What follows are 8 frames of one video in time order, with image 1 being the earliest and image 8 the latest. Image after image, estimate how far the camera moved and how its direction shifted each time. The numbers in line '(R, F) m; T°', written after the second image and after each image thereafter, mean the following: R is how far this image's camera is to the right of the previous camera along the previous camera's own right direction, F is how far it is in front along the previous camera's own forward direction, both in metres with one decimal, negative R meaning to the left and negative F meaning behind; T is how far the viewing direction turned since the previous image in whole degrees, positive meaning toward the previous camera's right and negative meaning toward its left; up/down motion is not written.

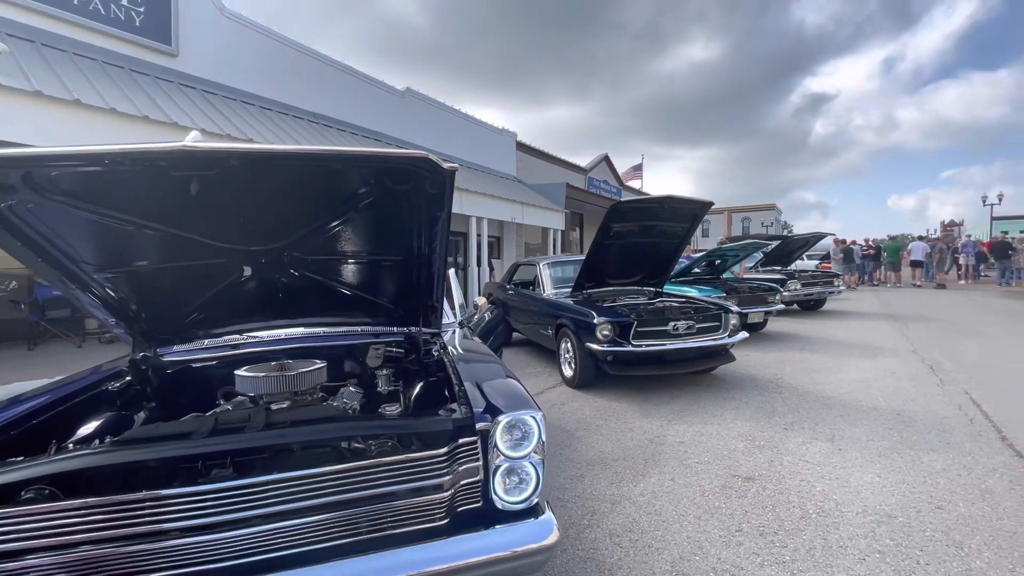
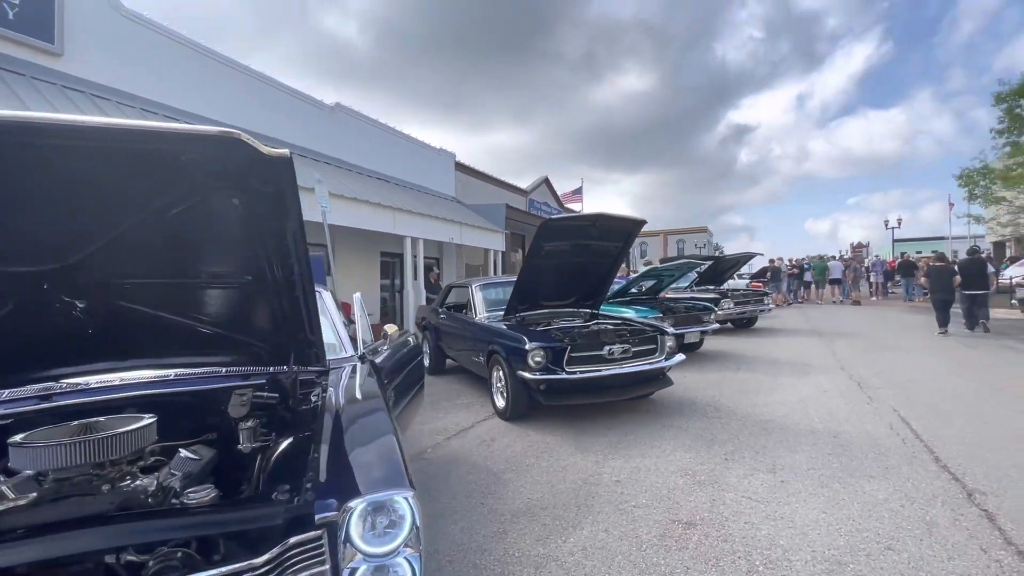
(+0.2, +0.4) m; +6°
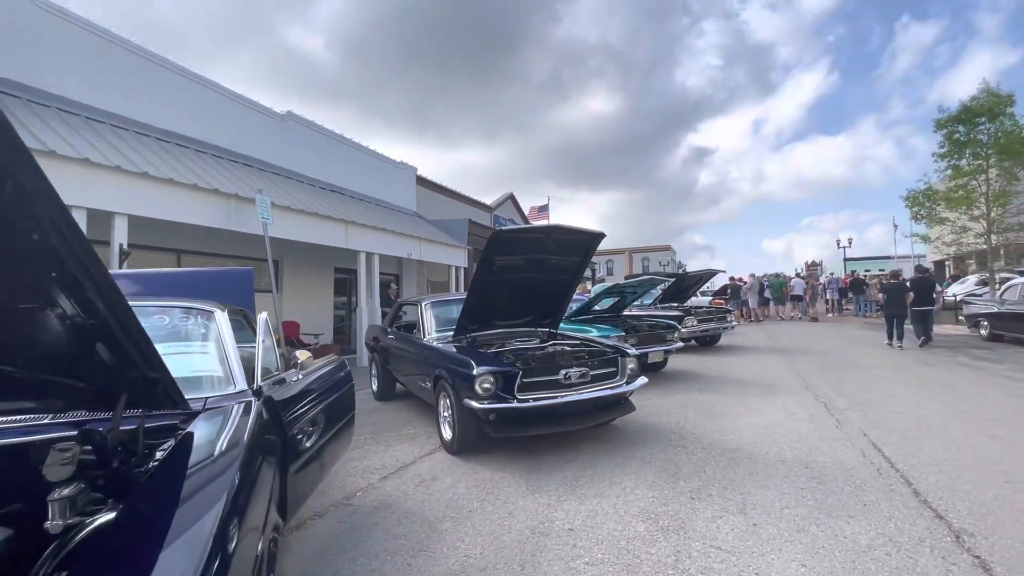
(+0.2, +0.5) m; +4°
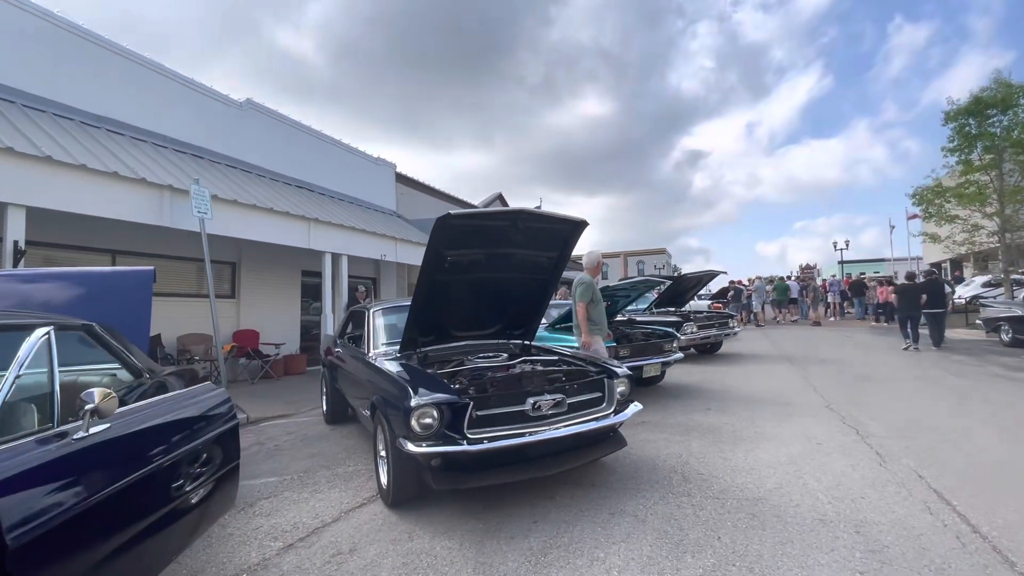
(+0.3, +1.1) m; +1°
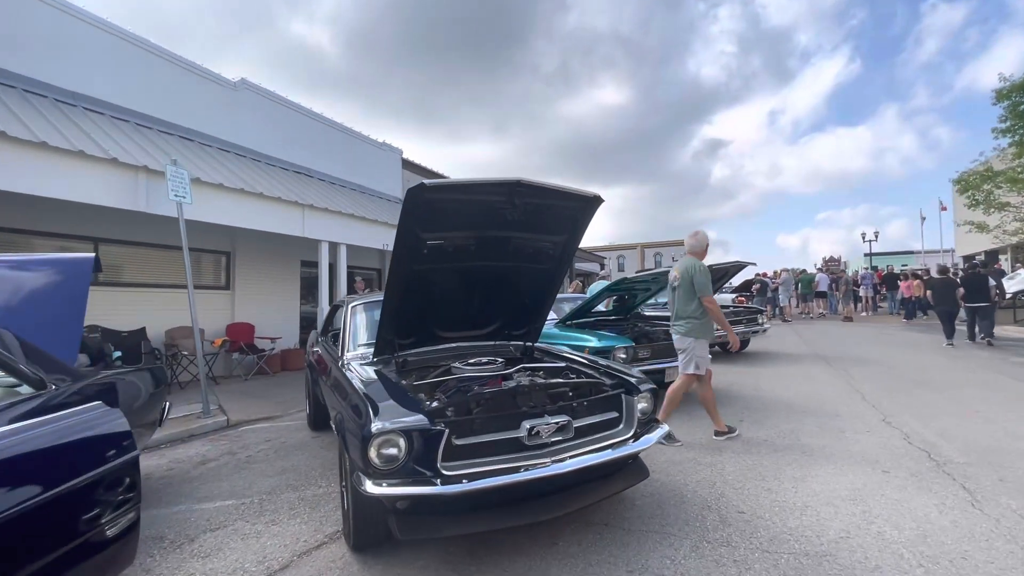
(+0.1, +0.8) m; -2°
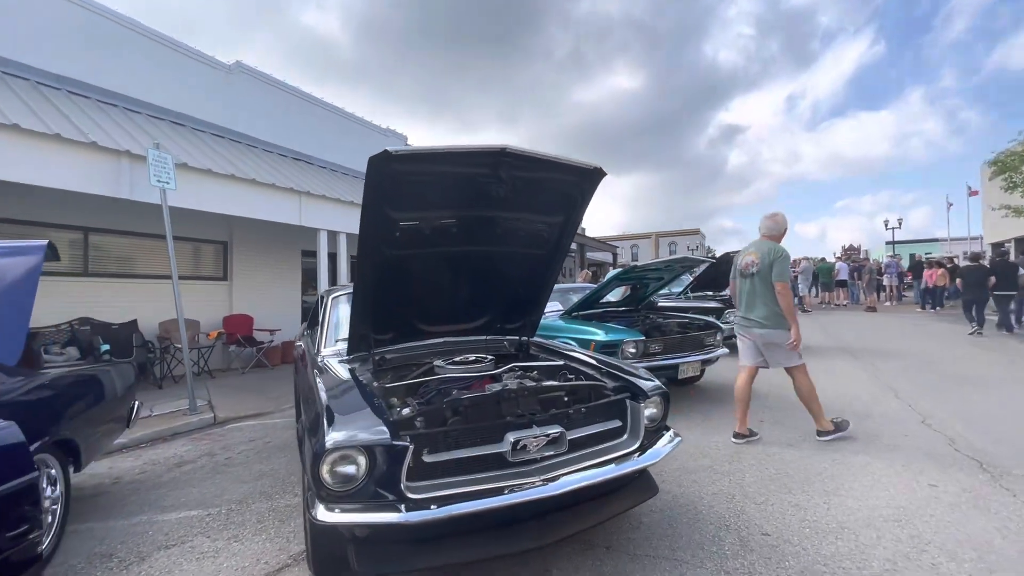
(+0.2, +0.4) m; -2°
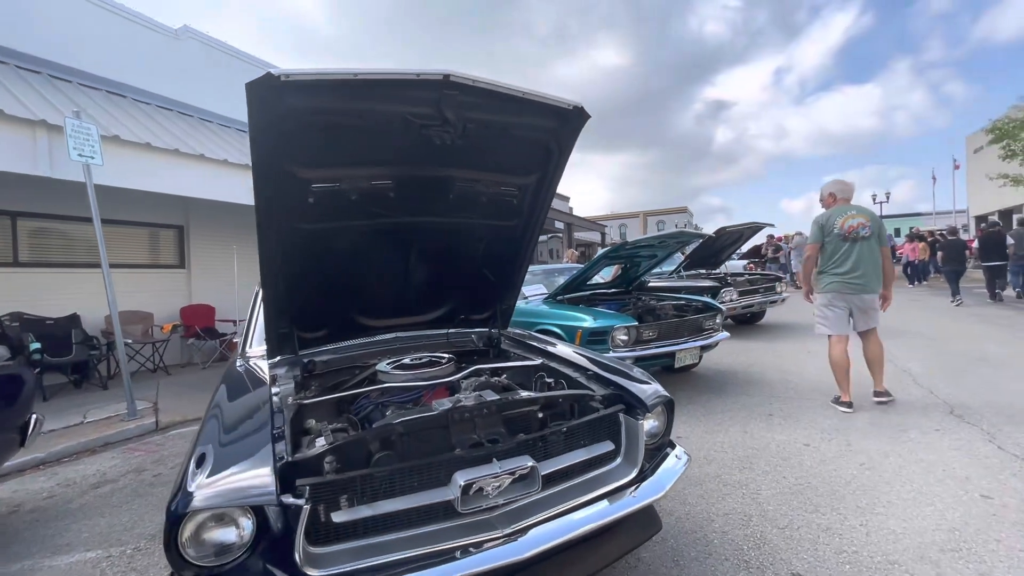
(+0.1, +0.7) m; +1°
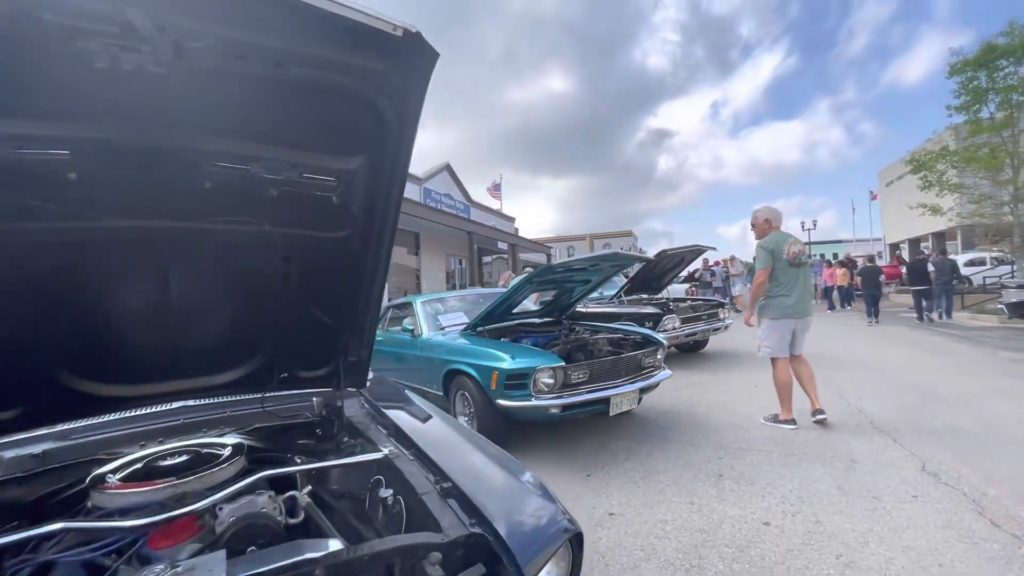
(+0.4, +0.9) m; +6°
